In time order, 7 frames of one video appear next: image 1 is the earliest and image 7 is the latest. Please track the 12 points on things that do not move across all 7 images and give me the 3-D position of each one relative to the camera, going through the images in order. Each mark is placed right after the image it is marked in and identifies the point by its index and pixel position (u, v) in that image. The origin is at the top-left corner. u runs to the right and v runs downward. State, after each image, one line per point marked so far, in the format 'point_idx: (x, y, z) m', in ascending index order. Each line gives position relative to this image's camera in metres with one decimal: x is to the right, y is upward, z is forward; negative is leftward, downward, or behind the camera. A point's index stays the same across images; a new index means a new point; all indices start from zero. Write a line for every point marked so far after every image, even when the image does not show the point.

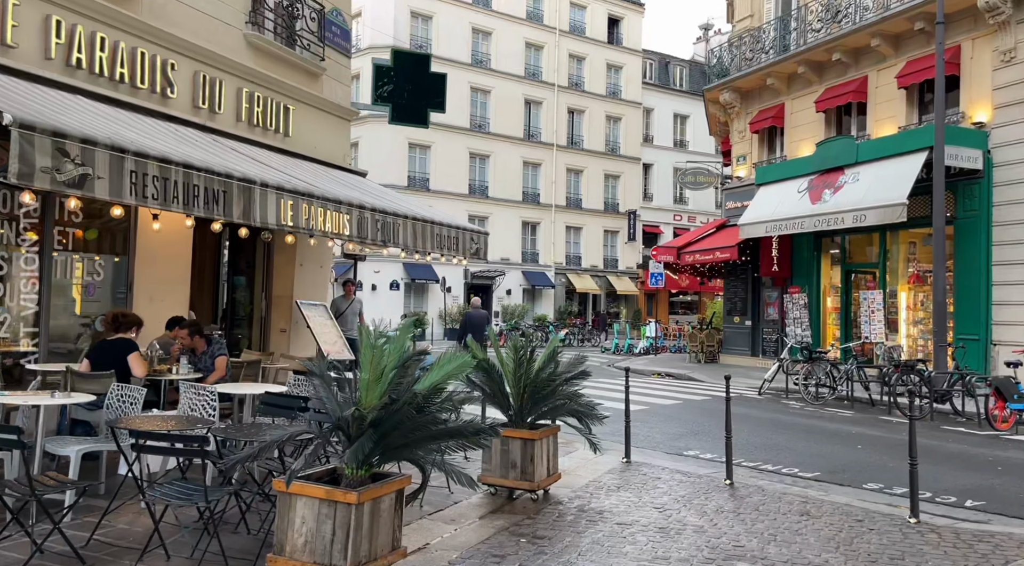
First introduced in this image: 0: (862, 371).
0: (+6.2, -1.6, +14.0) m
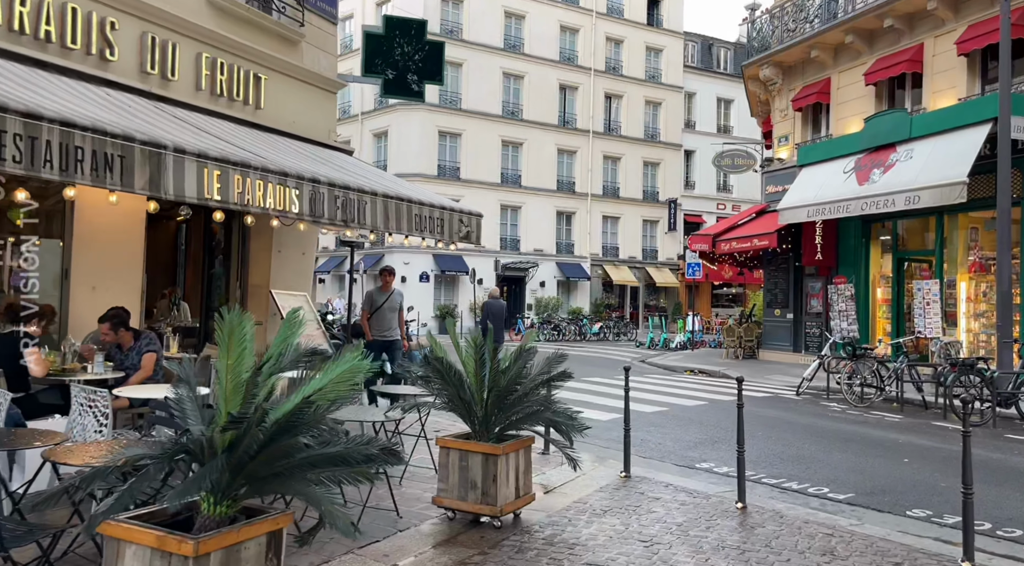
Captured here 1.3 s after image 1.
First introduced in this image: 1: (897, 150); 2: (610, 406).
0: (+6.4, -1.4, +12.6) m
1: (+7.5, +2.6, +15.4) m
2: (+1.5, -1.9, +11.8) m
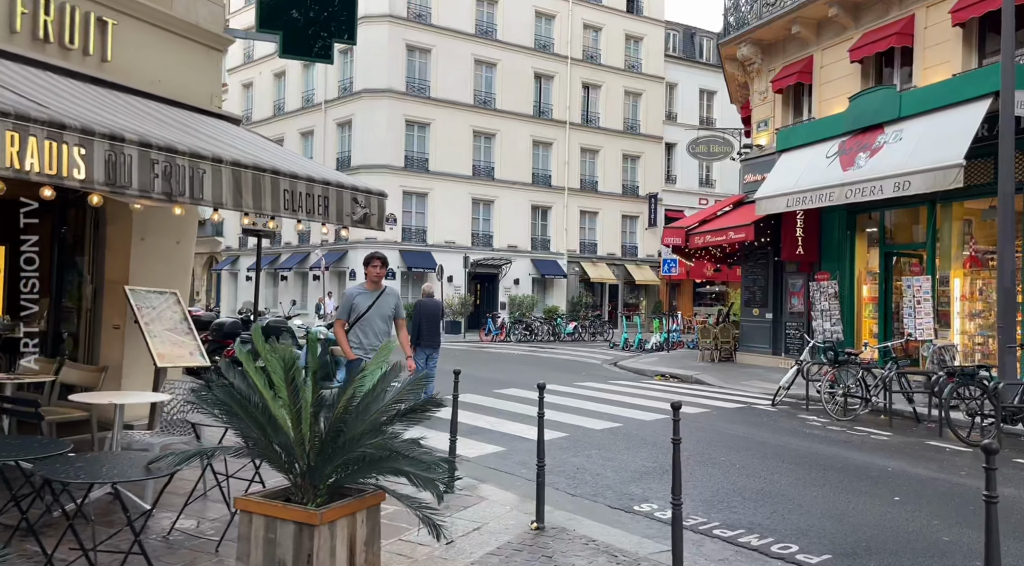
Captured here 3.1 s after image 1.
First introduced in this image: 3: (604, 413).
0: (+5.5, -1.3, +11.0) m
1: (+6.6, +2.7, +13.8) m
2: (+0.6, -1.8, +10.2) m
3: (+1.3, -1.8, +11.2) m
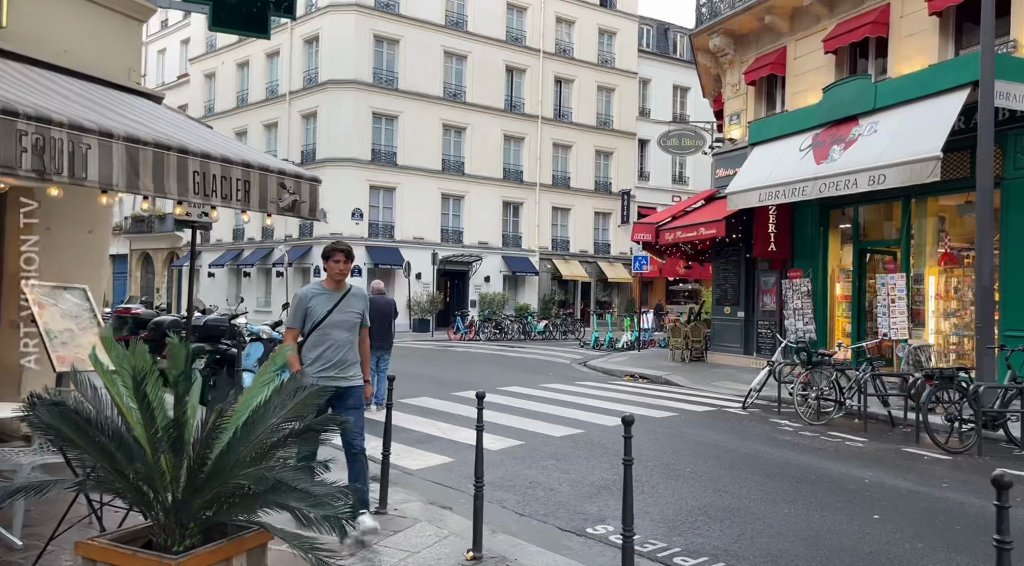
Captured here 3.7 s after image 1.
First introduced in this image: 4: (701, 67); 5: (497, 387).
0: (+4.9, -1.3, +10.5) m
1: (+5.9, +2.7, +13.4) m
2: (0.0, -1.8, +9.6) m
3: (+0.7, -1.8, +10.6) m
4: (+4.7, +5.4, +19.6) m
5: (-0.3, -1.8, +13.8) m
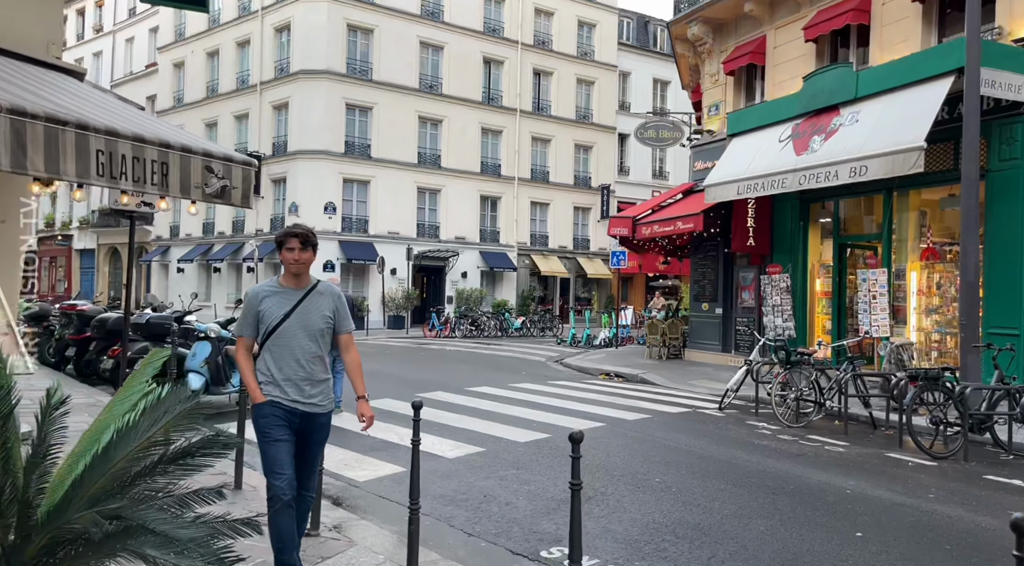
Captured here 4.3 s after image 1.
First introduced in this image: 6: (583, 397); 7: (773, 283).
0: (+4.5, -1.3, +10.1) m
1: (+5.4, +2.8, +12.9) m
2: (-0.4, -1.7, +9.0) m
3: (+0.3, -1.7, +10.0) m
4: (+4.1, +5.5, +19.1) m
5: (-0.8, -1.8, +13.2) m
6: (+1.2, -1.9, +12.7) m
7: (+5.0, 0.0, +15.0) m
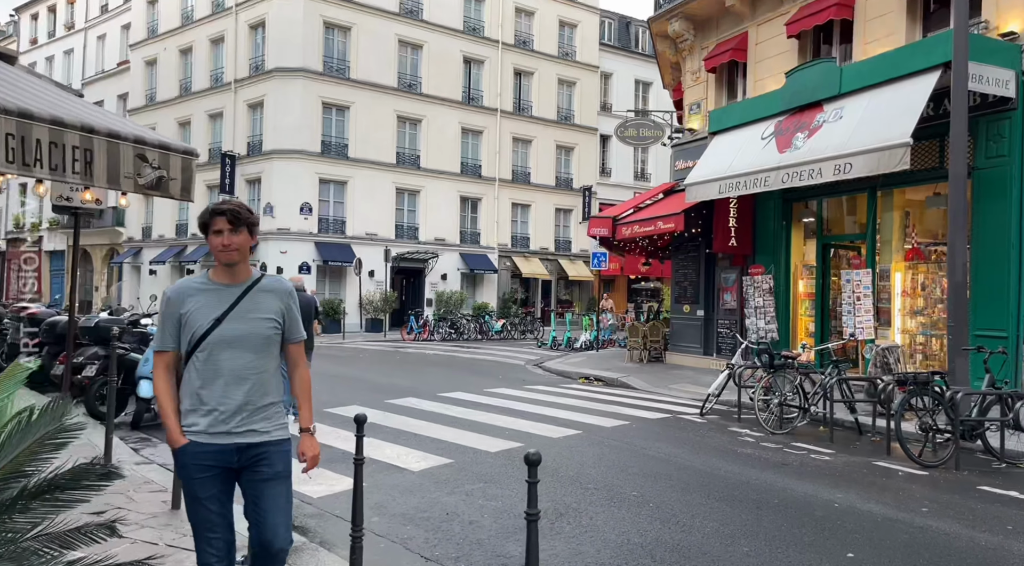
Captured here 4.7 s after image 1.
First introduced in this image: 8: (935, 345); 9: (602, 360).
0: (+4.1, -1.3, +9.7) m
1: (+5.0, +2.8, +12.6) m
2: (-0.7, -1.7, +8.5) m
3: (-0.1, -1.8, +9.6) m
4: (+3.5, +5.5, +18.7) m
5: (-1.2, -1.8, +12.7) m
6: (+0.8, -1.9, +12.3) m
7: (+4.5, 0.0, +14.6) m
8: (+6.7, -1.0, +12.4) m
9: (+2.2, -1.9, +19.2) m
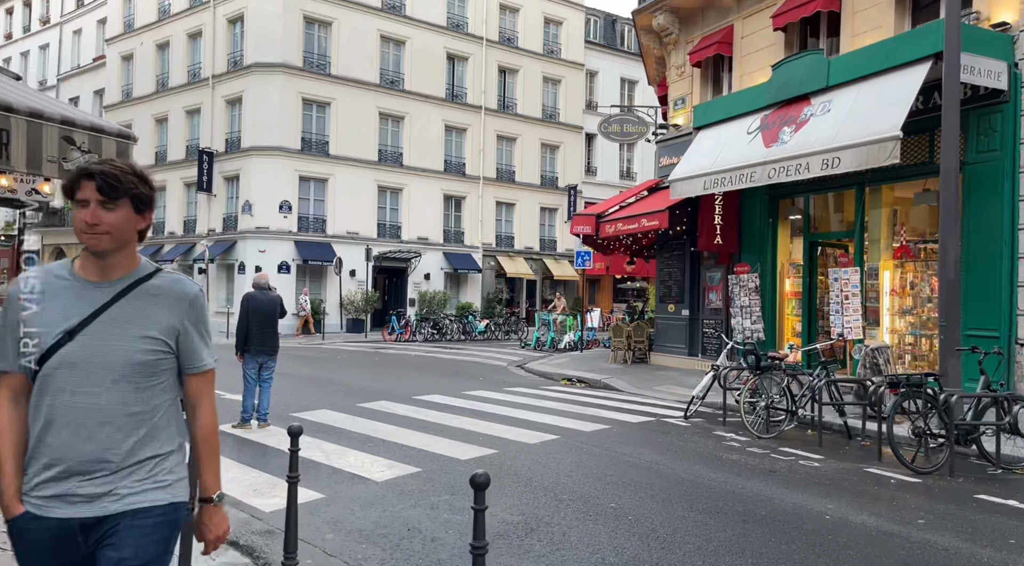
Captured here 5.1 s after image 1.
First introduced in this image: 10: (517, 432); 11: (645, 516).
0: (+3.8, -1.2, +9.3) m
1: (+4.7, +2.8, +12.2) m
2: (-1.0, -1.7, +8.1) m
3: (-0.4, -1.7, +9.1) m
4: (+3.1, +5.5, +18.4) m
5: (-1.5, -1.8, +12.3) m
6: (+0.4, -1.9, +11.8) m
7: (+4.2, 0.0, +14.2) m
8: (+6.4, -1.0, +12.1) m
9: (+1.8, -1.9, +18.8) m
10: (+0.1, -1.7, +9.1) m
11: (+1.0, -1.7, +5.7) m
